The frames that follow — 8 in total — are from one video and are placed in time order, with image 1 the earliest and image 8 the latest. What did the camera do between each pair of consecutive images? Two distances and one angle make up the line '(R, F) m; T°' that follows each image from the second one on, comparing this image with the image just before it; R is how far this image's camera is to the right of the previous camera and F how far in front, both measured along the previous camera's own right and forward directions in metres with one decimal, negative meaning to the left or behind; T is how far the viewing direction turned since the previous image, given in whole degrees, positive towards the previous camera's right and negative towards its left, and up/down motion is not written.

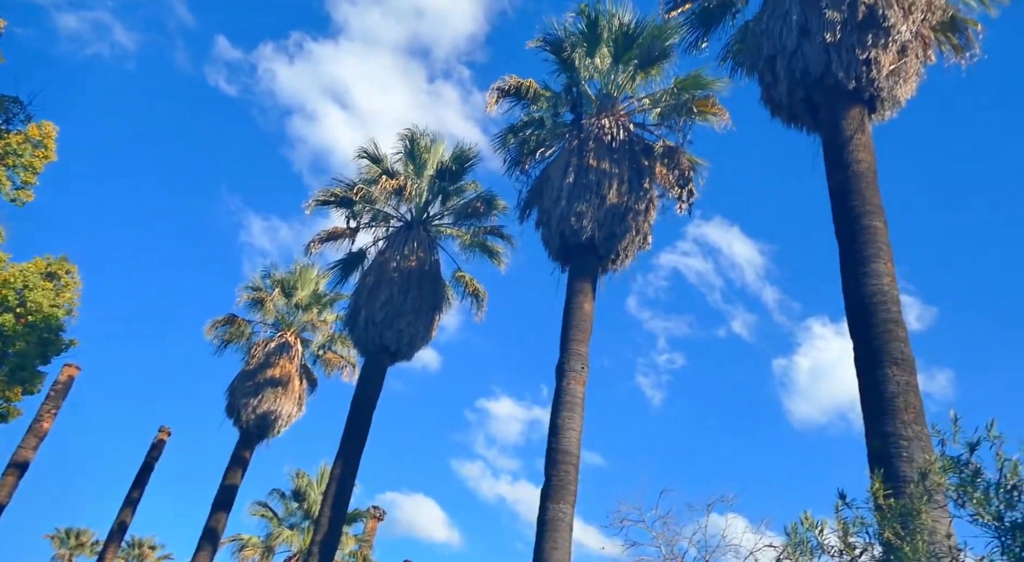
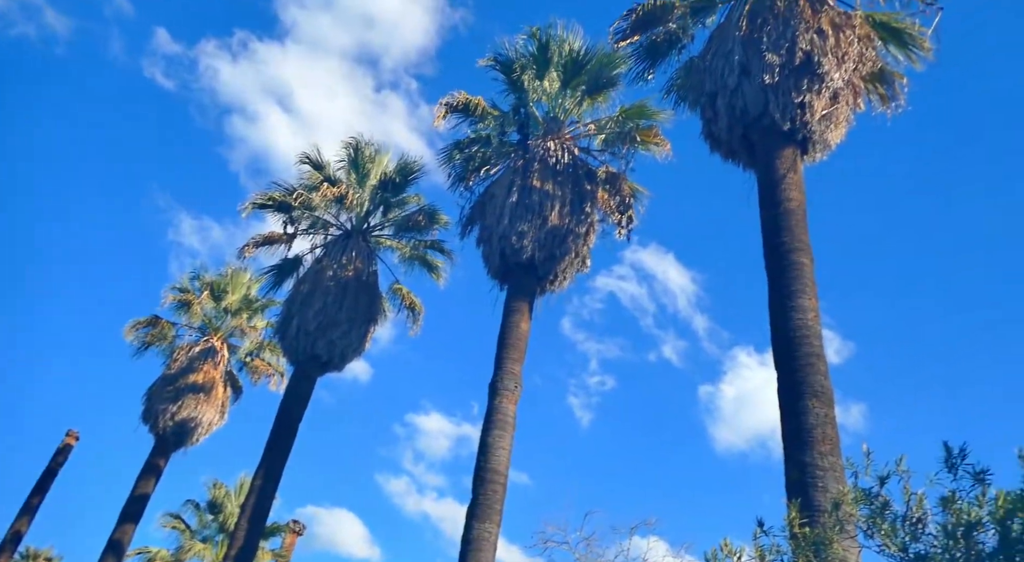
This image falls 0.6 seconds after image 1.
(0.0, -0.2) m; +4°
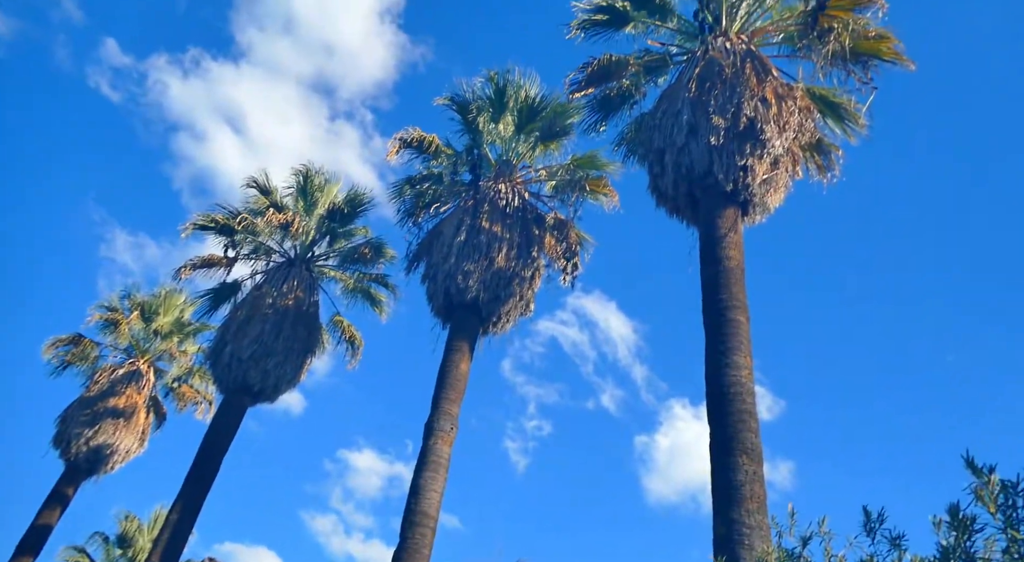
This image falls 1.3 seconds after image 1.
(+0.1, -0.1) m; +3°
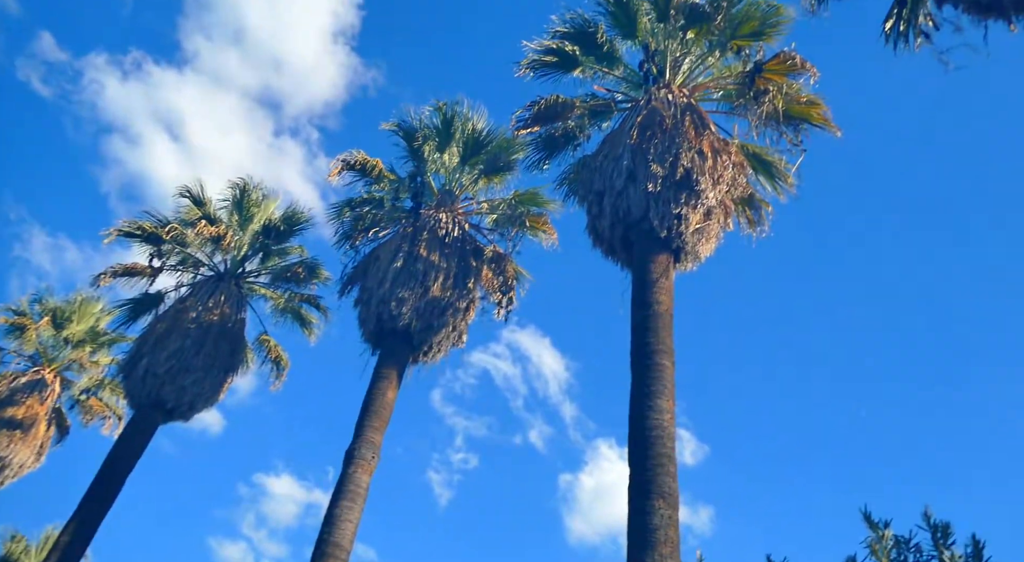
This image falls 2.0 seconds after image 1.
(+0.1, 0.0) m; +4°
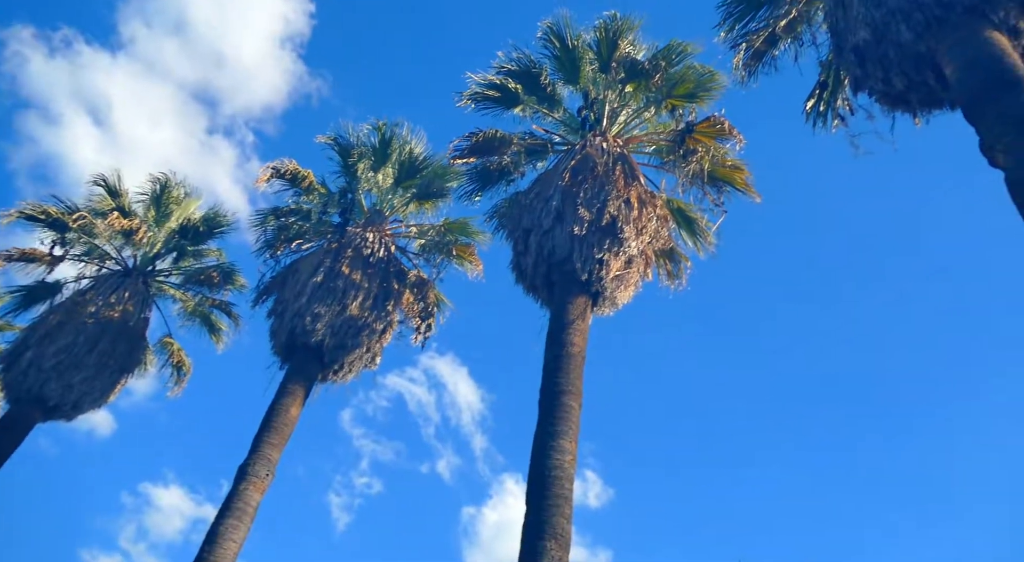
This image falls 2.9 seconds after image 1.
(+0.1, +0.2) m; +4°
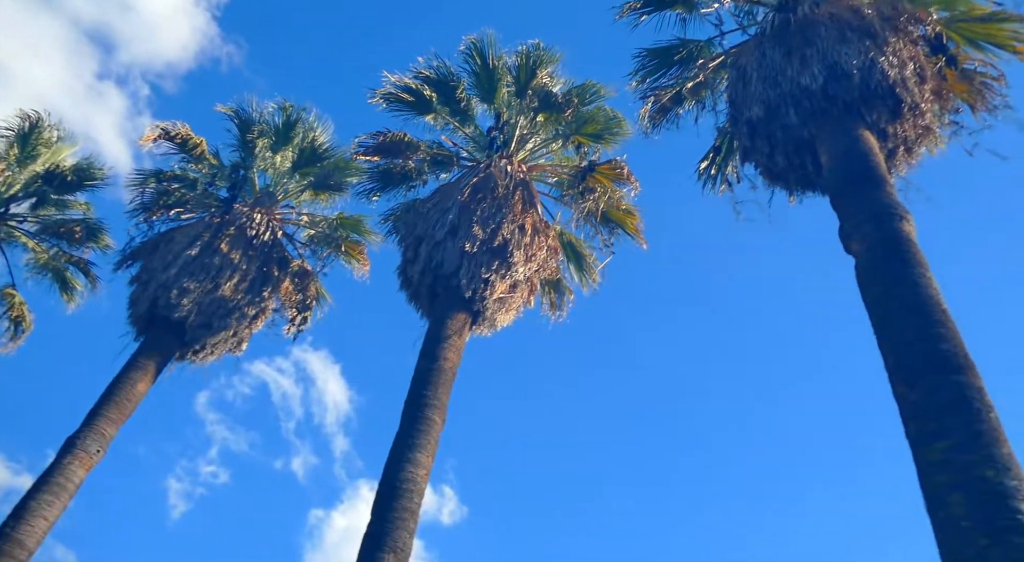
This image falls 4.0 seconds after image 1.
(+0.1, +0.7) m; +7°
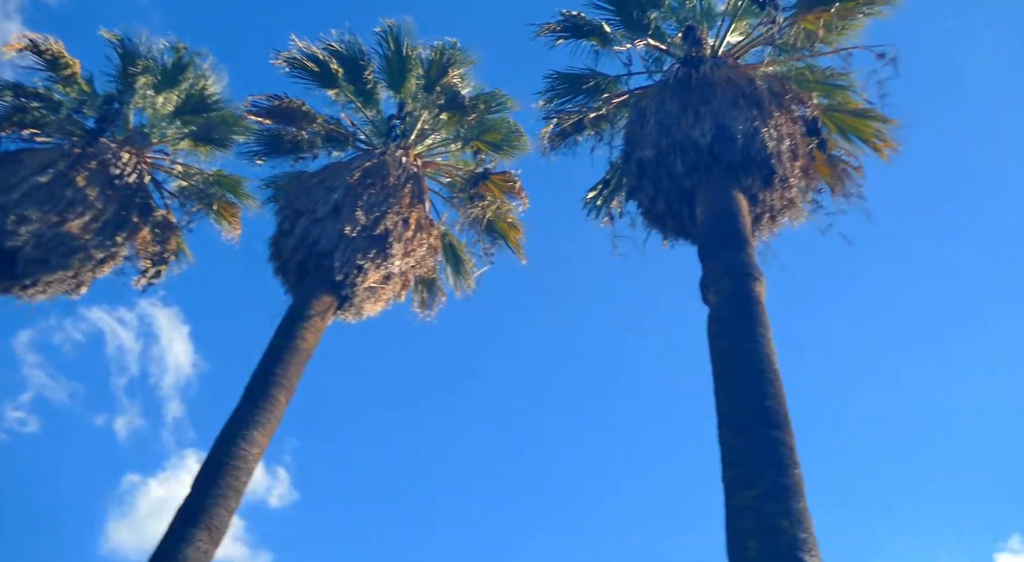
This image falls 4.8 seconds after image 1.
(+0.1, +0.9) m; +7°
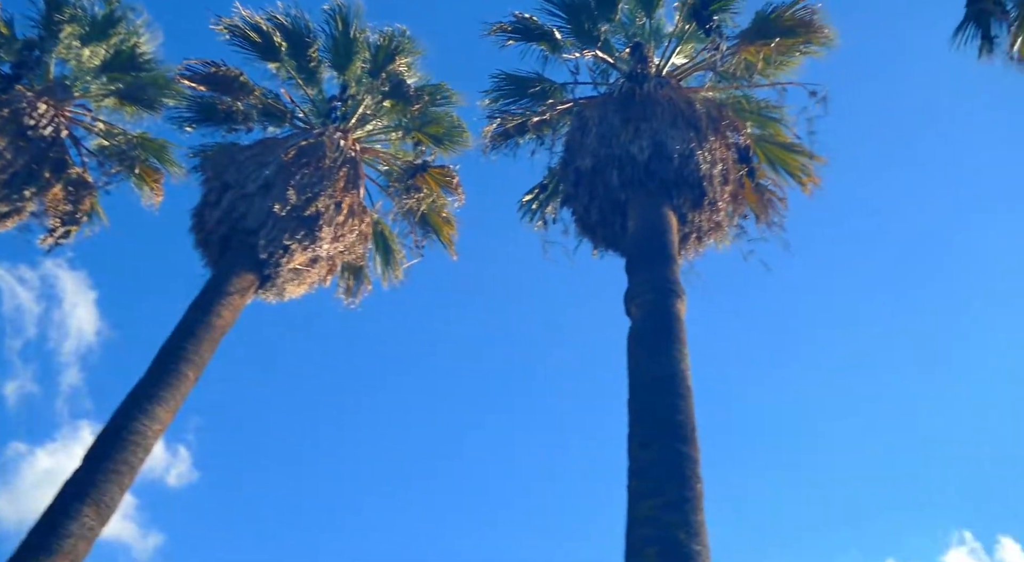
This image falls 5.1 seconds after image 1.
(+0.1, +0.7) m; +4°
